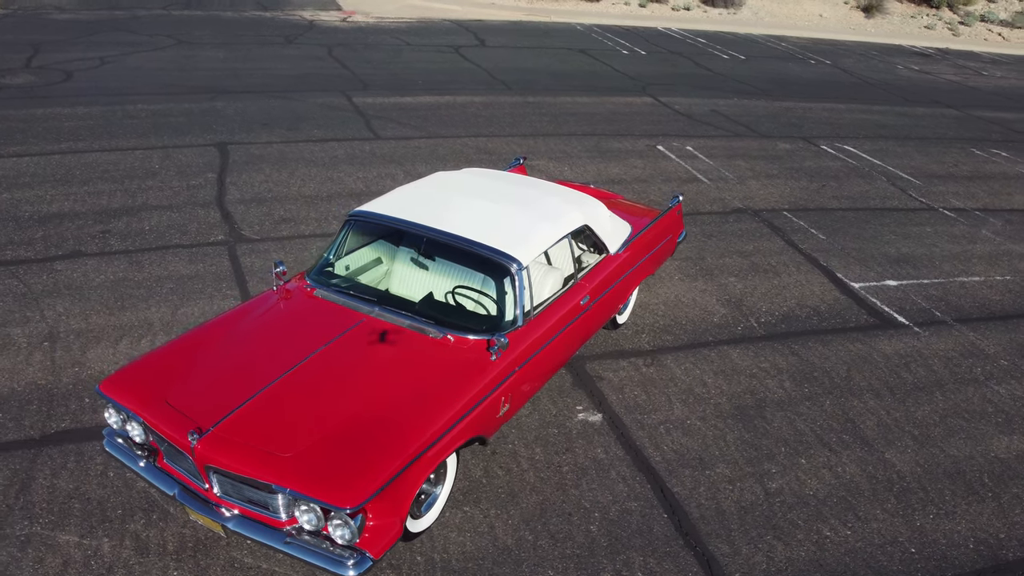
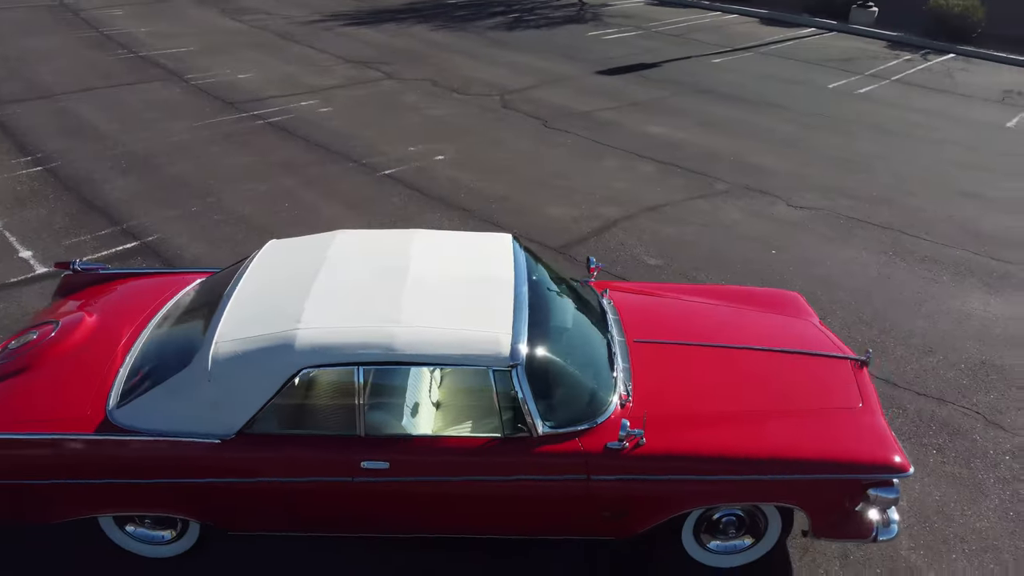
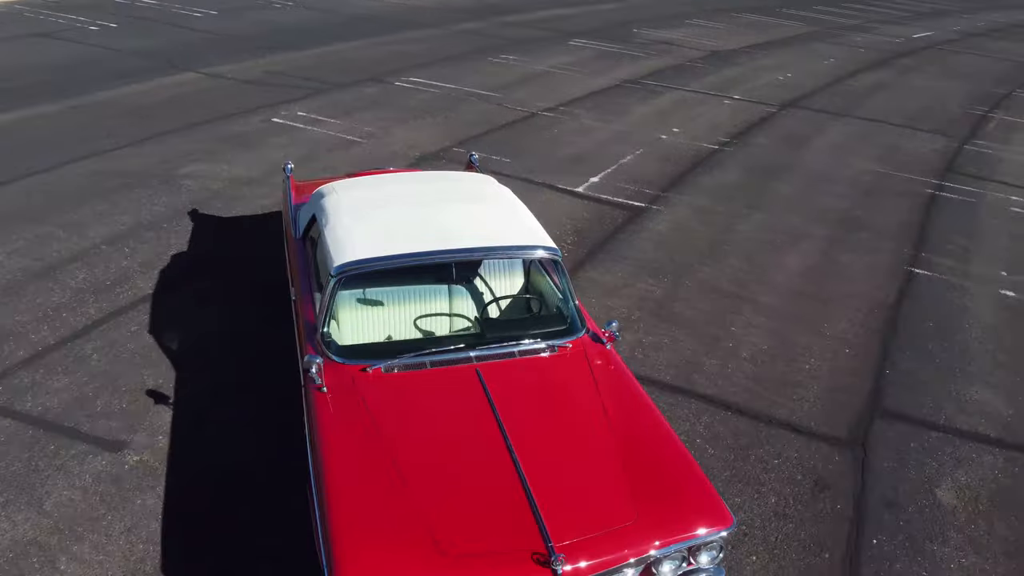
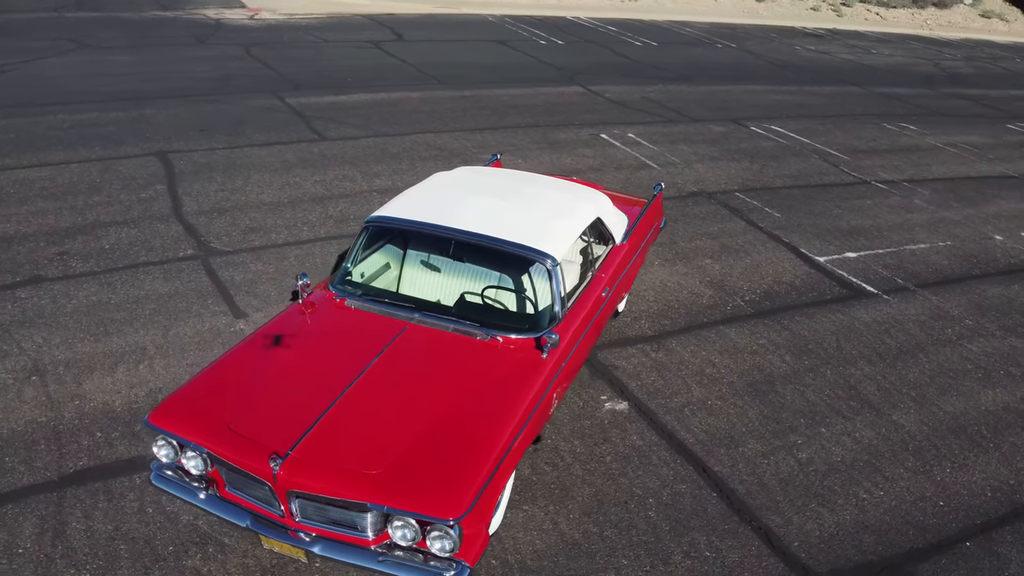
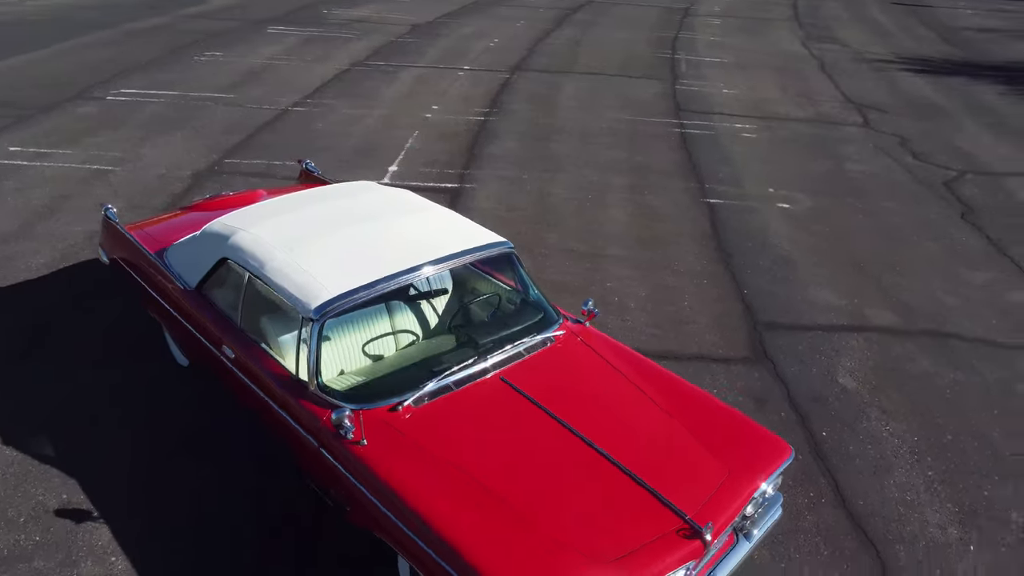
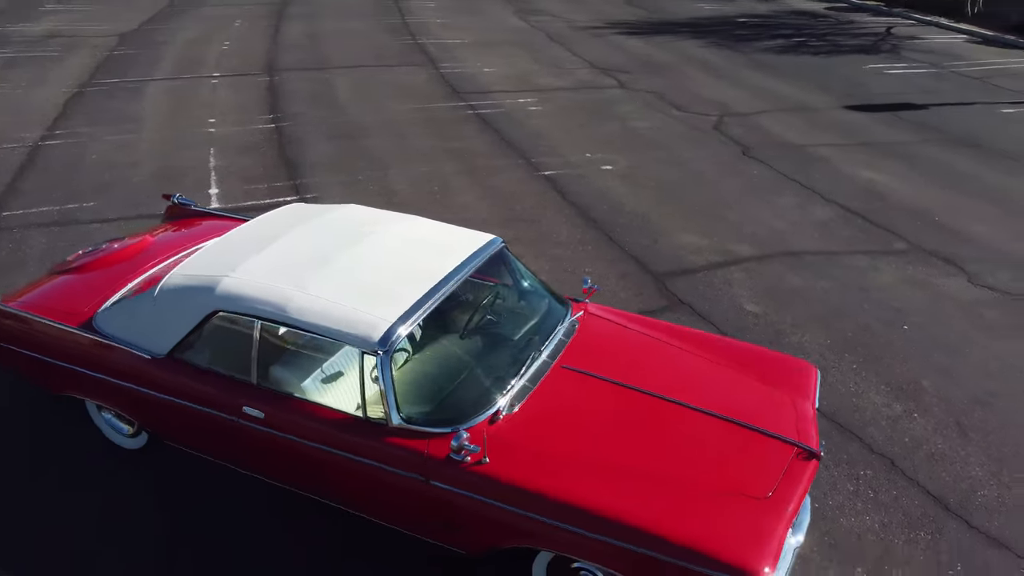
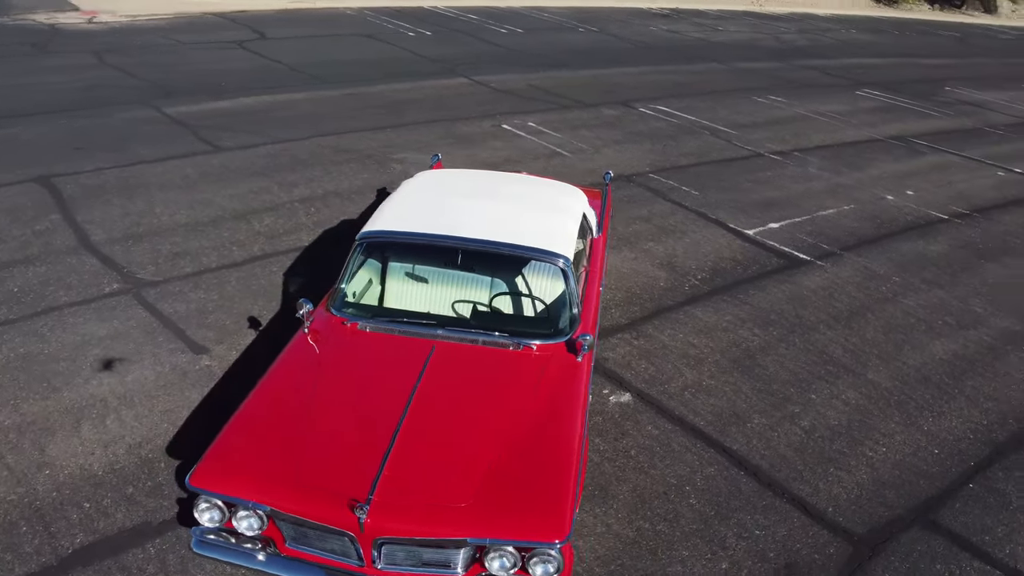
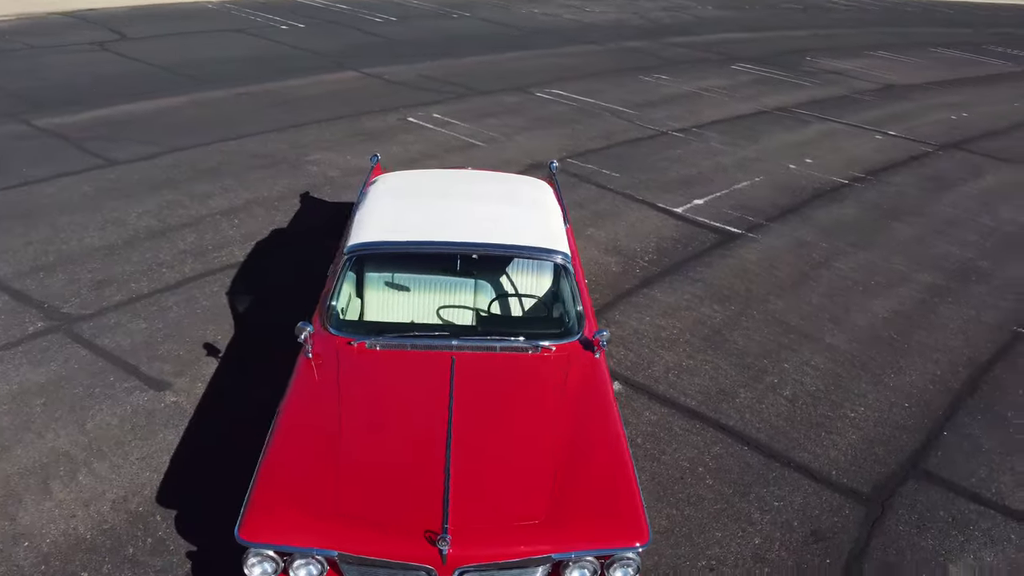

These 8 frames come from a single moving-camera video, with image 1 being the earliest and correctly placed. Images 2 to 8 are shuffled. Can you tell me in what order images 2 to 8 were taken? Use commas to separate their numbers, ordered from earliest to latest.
4, 7, 8, 3, 5, 6, 2
